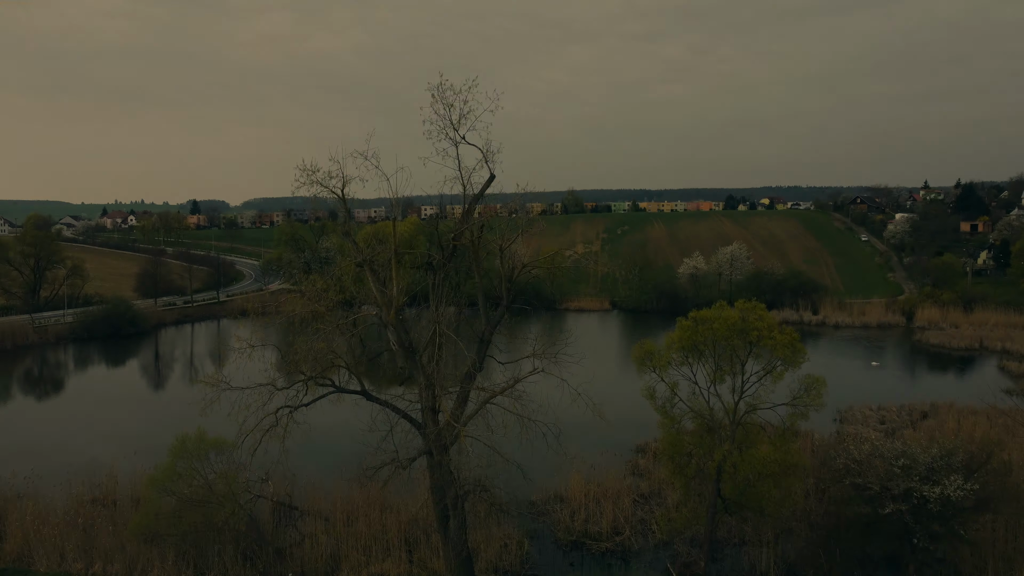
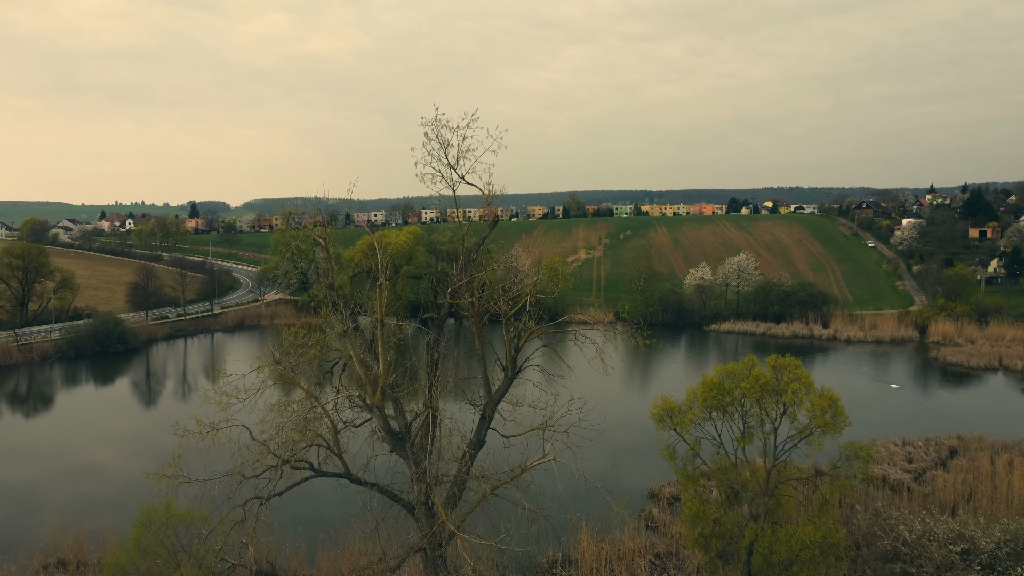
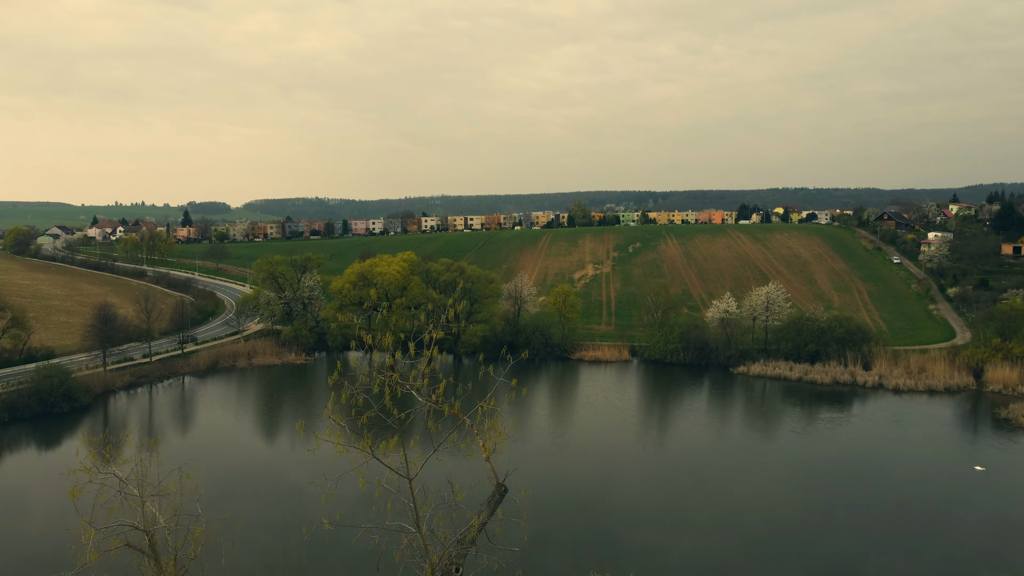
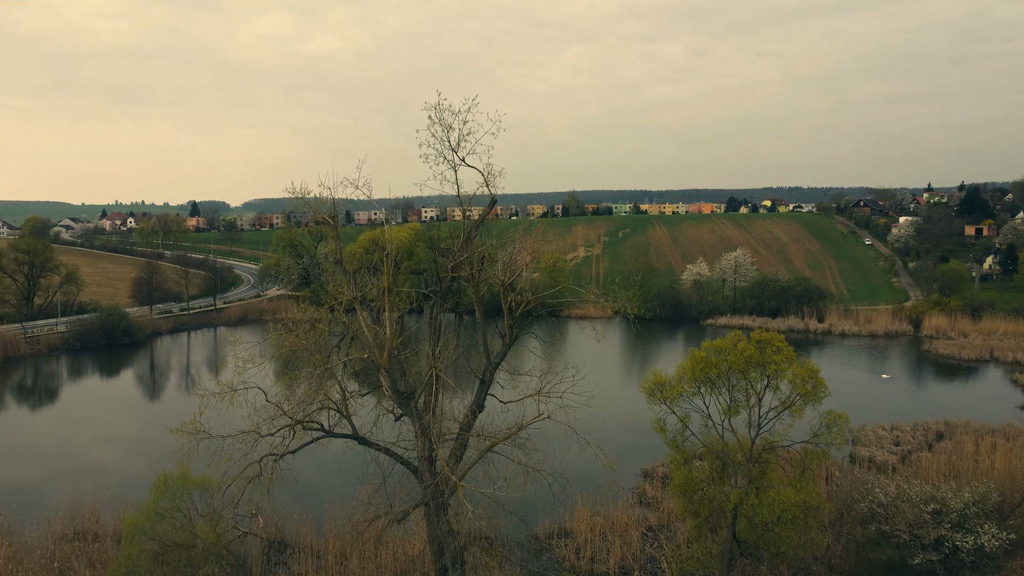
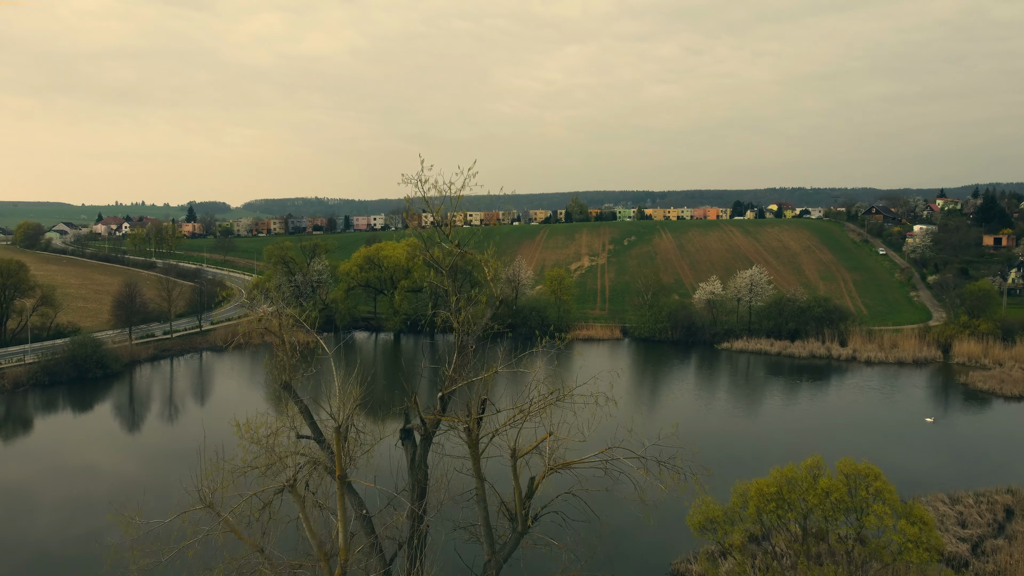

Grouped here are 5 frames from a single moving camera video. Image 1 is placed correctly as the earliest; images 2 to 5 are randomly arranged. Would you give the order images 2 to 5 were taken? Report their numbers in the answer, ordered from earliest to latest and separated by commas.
4, 2, 5, 3
